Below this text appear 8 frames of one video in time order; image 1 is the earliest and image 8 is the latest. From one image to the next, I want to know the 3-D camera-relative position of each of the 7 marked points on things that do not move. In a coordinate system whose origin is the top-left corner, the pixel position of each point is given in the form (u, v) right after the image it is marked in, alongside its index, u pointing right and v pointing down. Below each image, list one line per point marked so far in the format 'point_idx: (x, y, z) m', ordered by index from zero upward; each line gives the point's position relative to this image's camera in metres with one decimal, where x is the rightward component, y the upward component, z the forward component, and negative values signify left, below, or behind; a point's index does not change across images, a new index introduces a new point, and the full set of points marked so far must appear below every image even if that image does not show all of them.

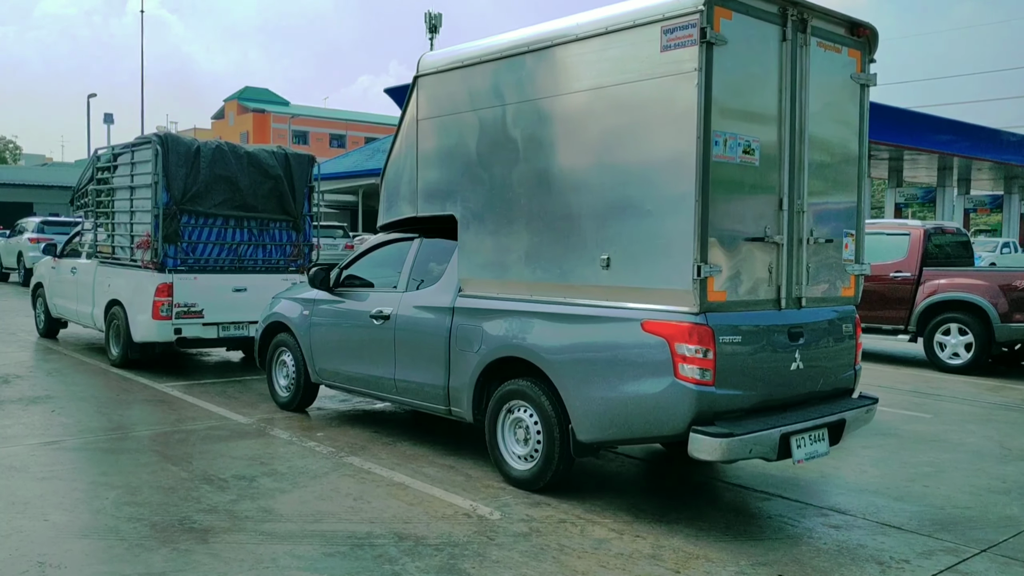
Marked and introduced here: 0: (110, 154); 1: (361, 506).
0: (-4.5, +1.5, +10.3) m
1: (-0.8, -1.2, +5.2) m
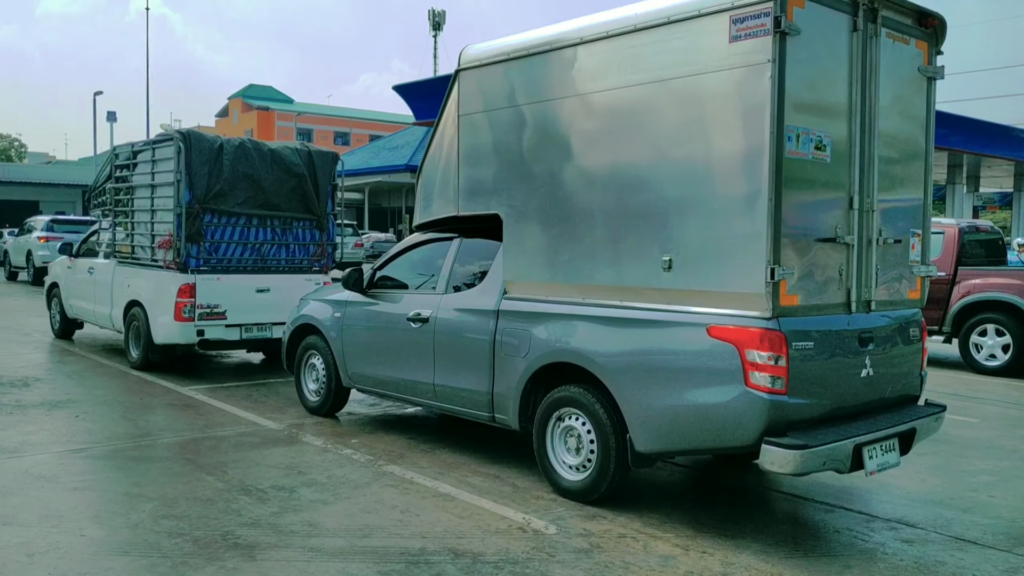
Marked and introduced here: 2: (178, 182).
0: (-4.2, +1.5, +10.1) m
1: (-0.5, -1.2, +4.9) m
2: (-3.2, +1.0, +9.1) m
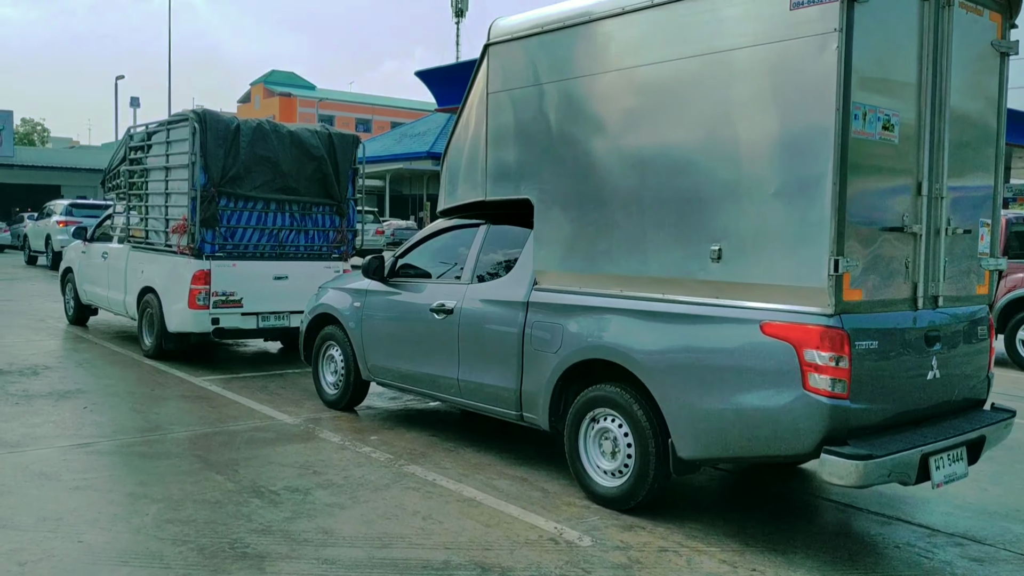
0: (-3.9, +1.6, +9.8) m
1: (-0.4, -1.2, +4.6) m
2: (-3.0, +1.2, +8.7) m
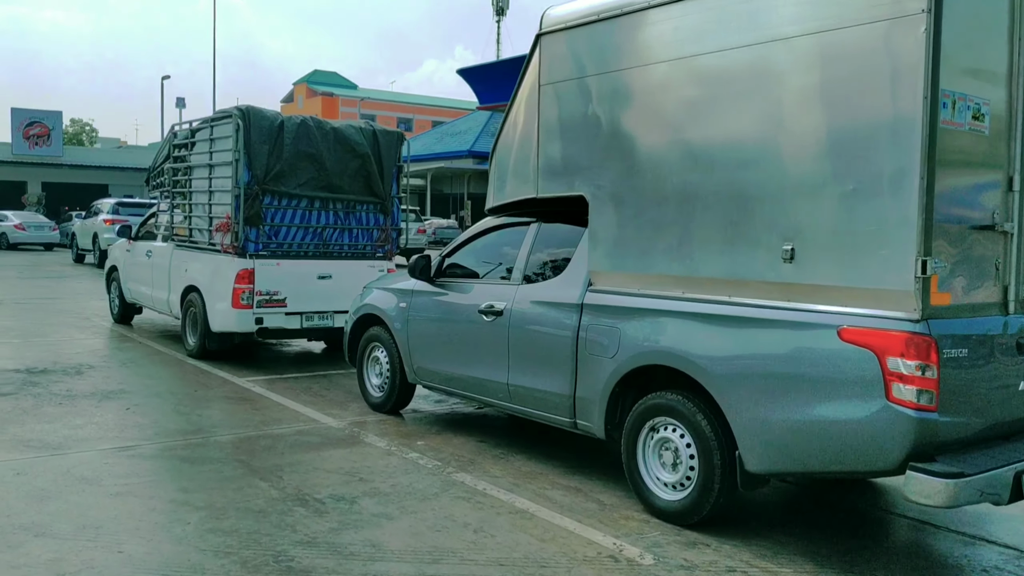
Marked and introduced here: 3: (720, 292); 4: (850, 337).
0: (-3.4, +1.6, +9.7) m
1: (-0.1, -1.2, +4.3) m
2: (-2.5, +1.2, +8.6) m
3: (+1.0, 0.0, +4.5) m
4: (+1.4, -0.2, +3.9) m
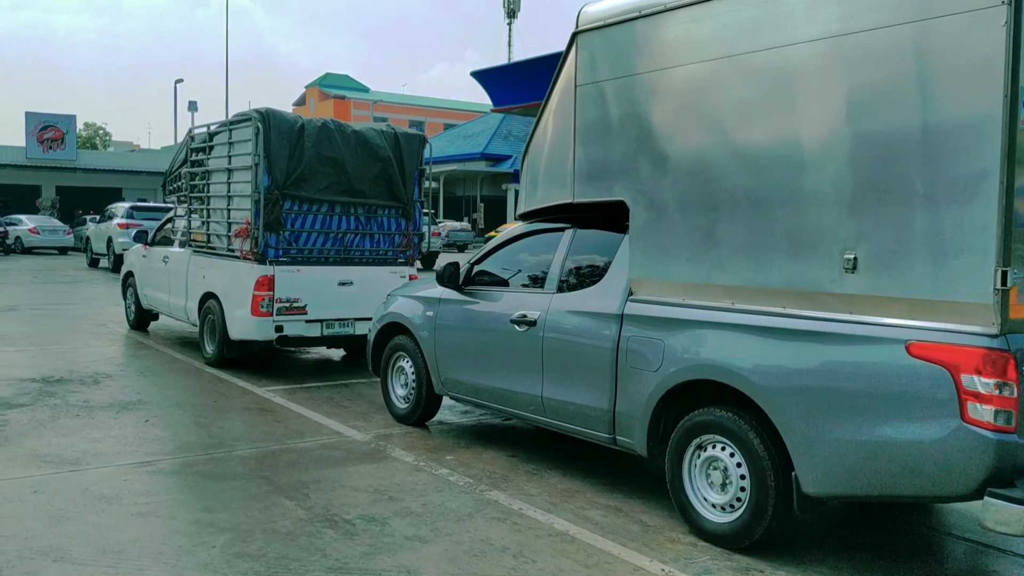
0: (-3.1, +1.6, +9.5) m
1: (+0.1, -1.2, +4.1) m
2: (-2.3, +1.1, +8.4) m
3: (+1.2, -0.1, +4.3) m
4: (+1.6, -0.3, +3.6) m
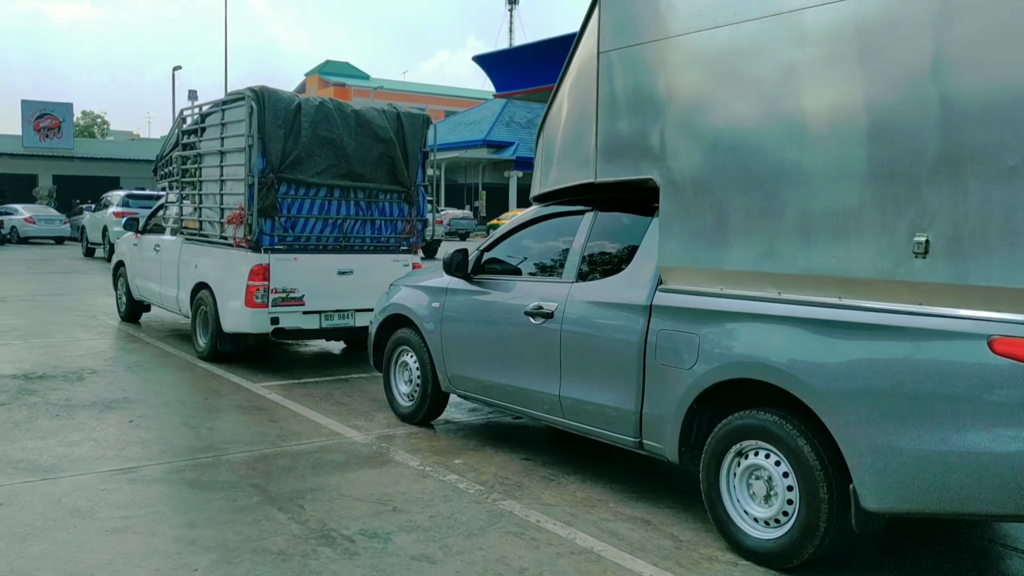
0: (-3.0, +1.7, +9.0) m
1: (+0.1, -1.2, +3.6) m
2: (-2.2, +1.2, +7.9) m
3: (+1.3, 0.0, +3.8) m
4: (+1.7, -0.2, +3.1) m
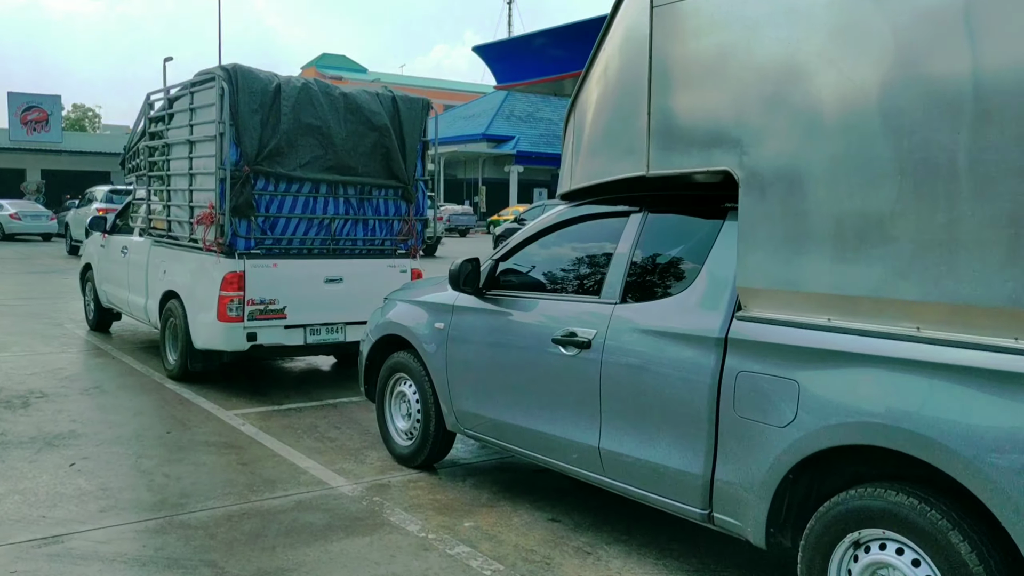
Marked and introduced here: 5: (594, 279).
0: (-2.9, +1.6, +7.9) m
1: (+0.3, -1.3, +2.5) m
2: (-2.1, +1.1, +6.8) m
3: (+1.4, -0.1, +2.7) m
4: (+1.8, -0.3, +2.0) m
5: (+0.4, 0.0, +4.2) m
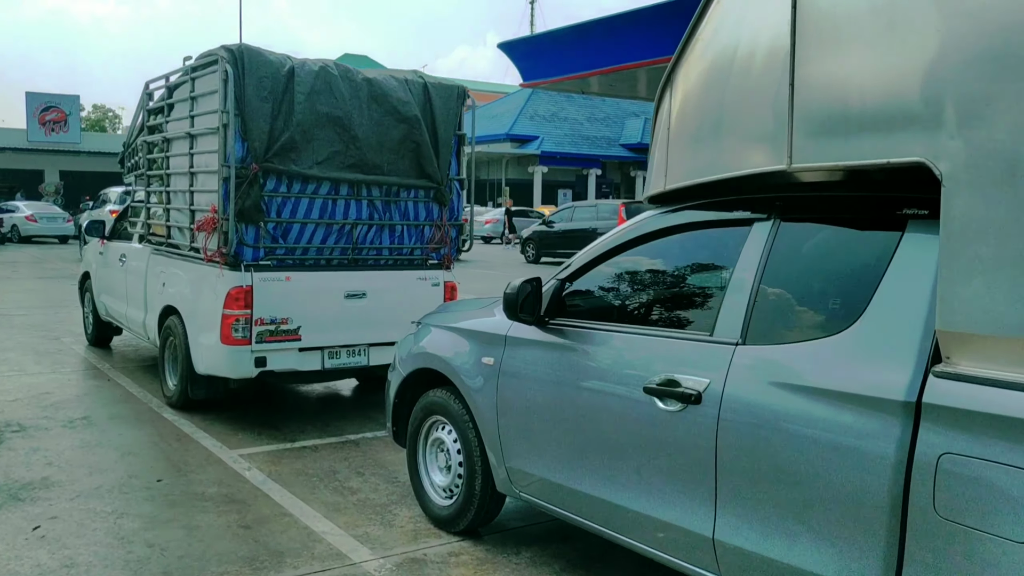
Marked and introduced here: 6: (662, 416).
0: (-2.6, +1.5, +7.0) m
1: (+0.5, -1.4, +1.5) m
2: (-1.8, +1.0, +5.8) m
3: (+1.6, -0.2, +1.7) m
4: (+2.0, -0.4, +1.0) m
5: (+0.6, -0.1, +3.1) m
6: (+0.5, -0.4, +3.1) m
